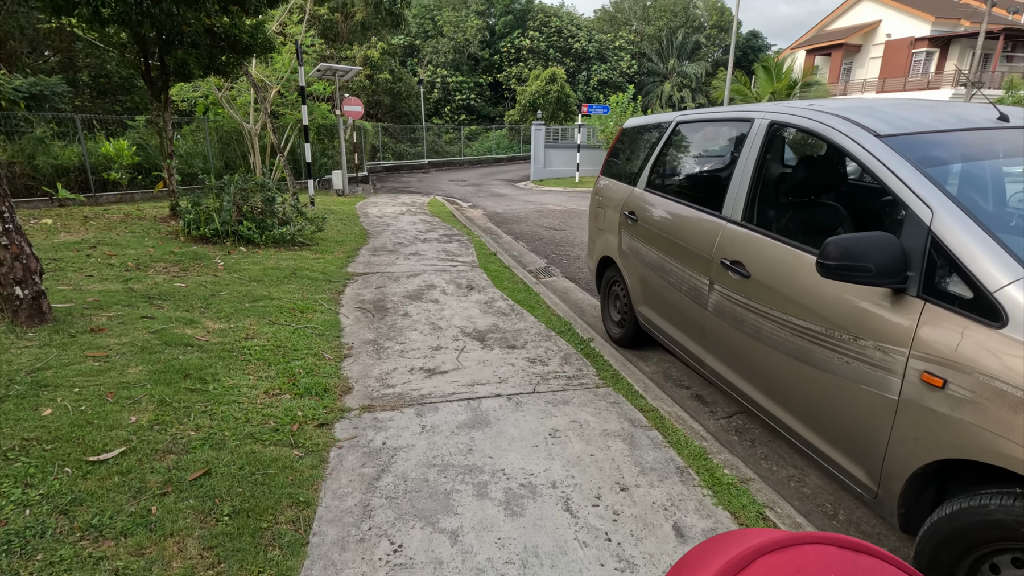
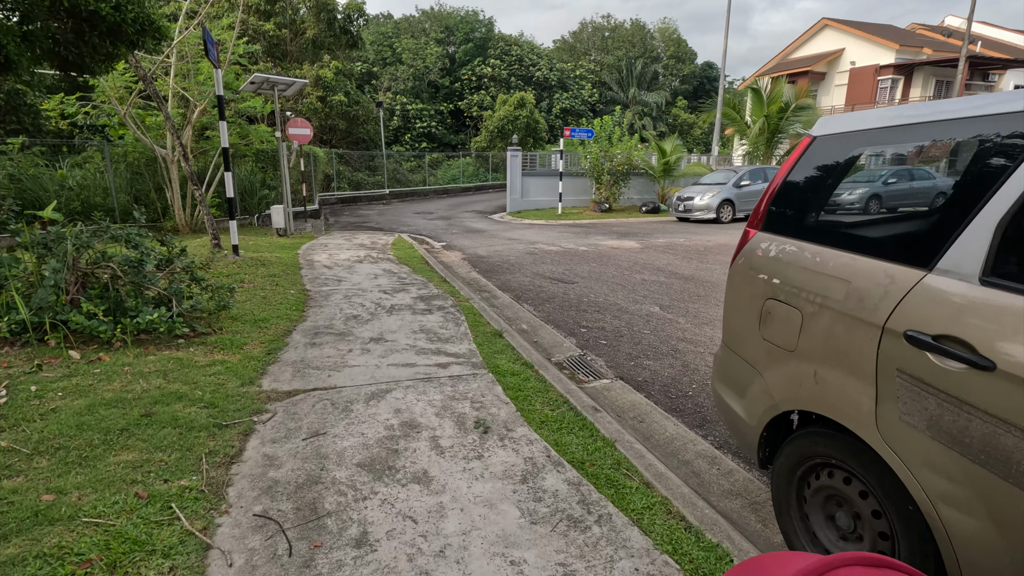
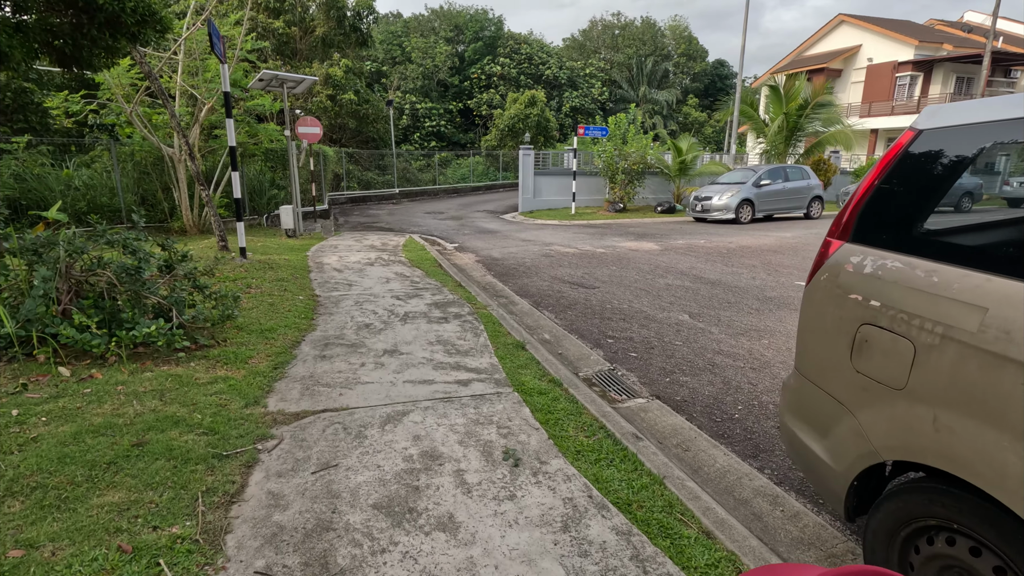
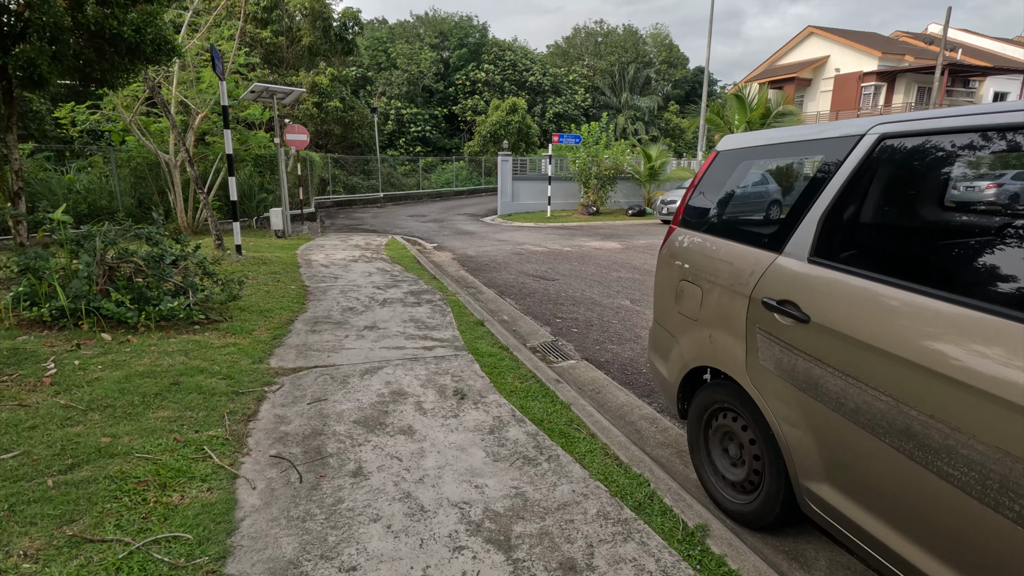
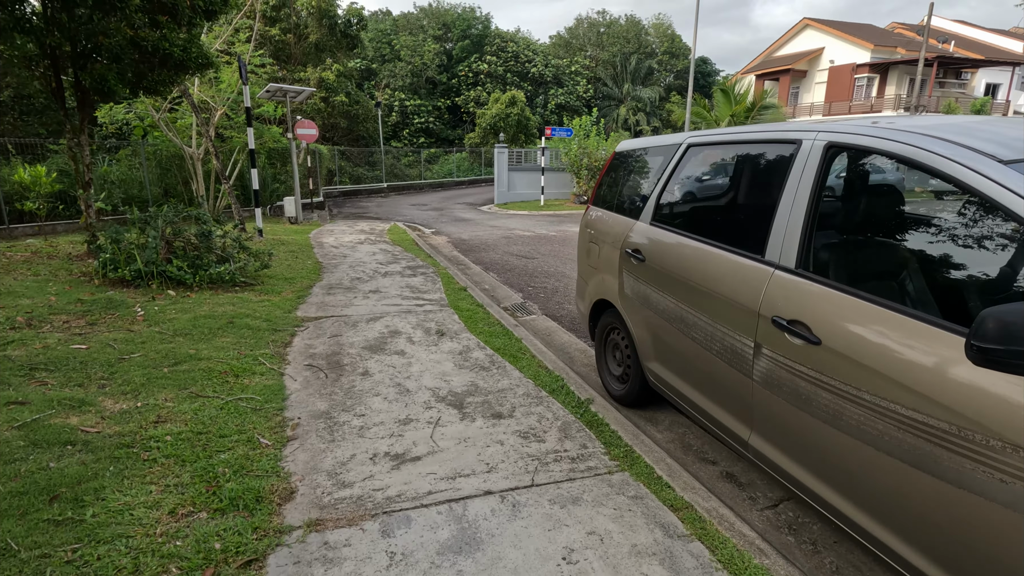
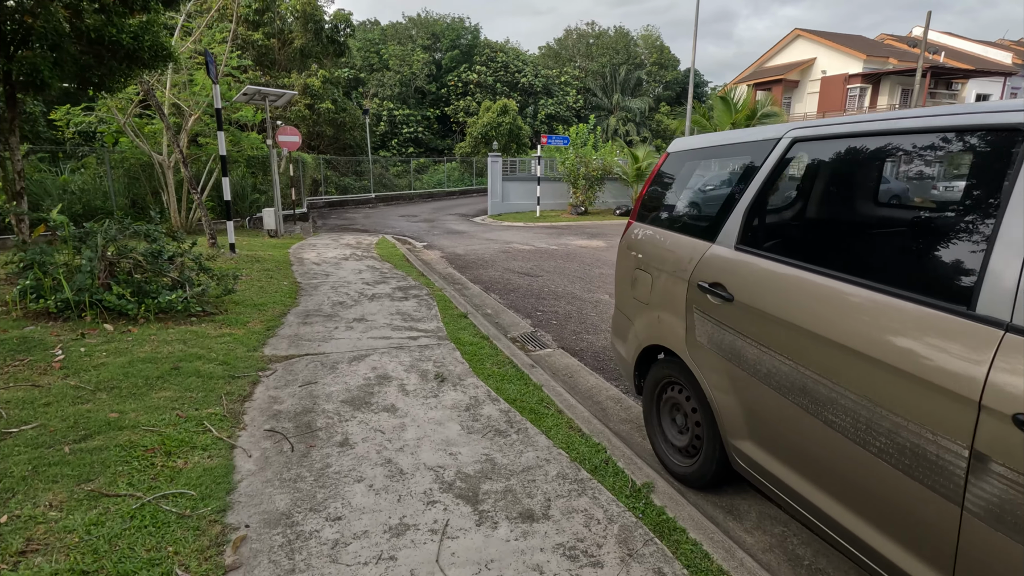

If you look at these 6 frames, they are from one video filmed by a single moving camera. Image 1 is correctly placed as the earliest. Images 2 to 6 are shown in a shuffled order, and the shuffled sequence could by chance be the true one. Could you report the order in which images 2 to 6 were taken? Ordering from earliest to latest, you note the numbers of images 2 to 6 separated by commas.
5, 6, 4, 2, 3
